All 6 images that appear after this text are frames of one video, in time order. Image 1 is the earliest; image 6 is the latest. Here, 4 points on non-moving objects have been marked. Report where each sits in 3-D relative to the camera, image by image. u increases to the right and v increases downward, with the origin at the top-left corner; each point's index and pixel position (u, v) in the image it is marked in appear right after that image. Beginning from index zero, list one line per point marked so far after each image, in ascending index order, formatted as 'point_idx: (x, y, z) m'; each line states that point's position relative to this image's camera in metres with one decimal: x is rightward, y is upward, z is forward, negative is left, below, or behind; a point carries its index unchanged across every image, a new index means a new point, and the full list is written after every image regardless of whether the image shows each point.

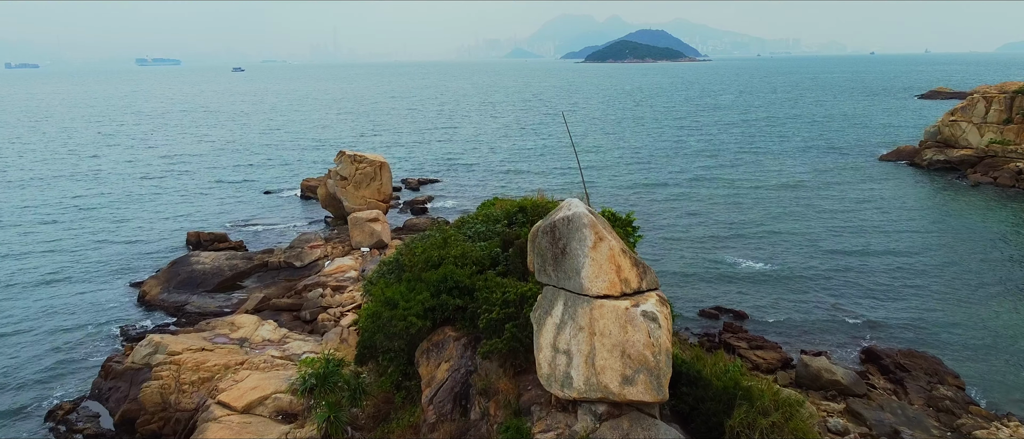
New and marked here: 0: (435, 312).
0: (-1.9, -2.3, +14.7) m
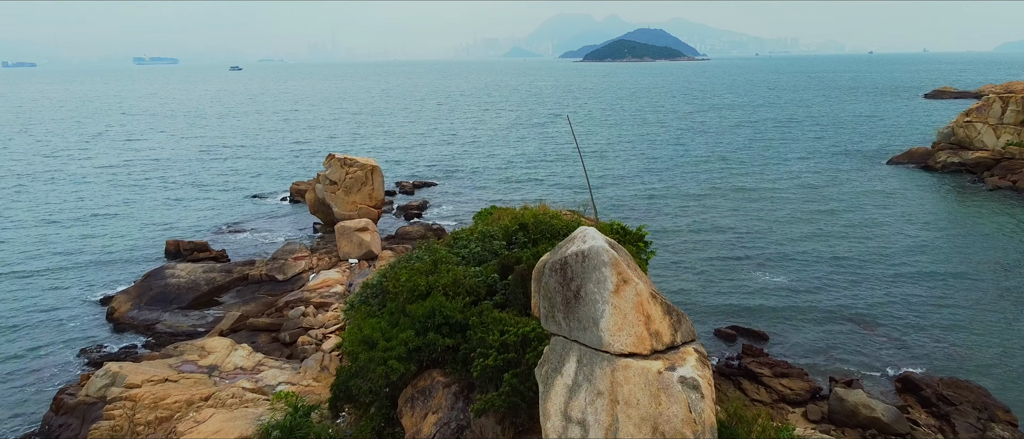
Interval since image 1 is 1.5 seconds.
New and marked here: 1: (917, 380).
0: (-1.9, -2.8, +12.5) m
1: (+13.5, -5.3, +19.7) m
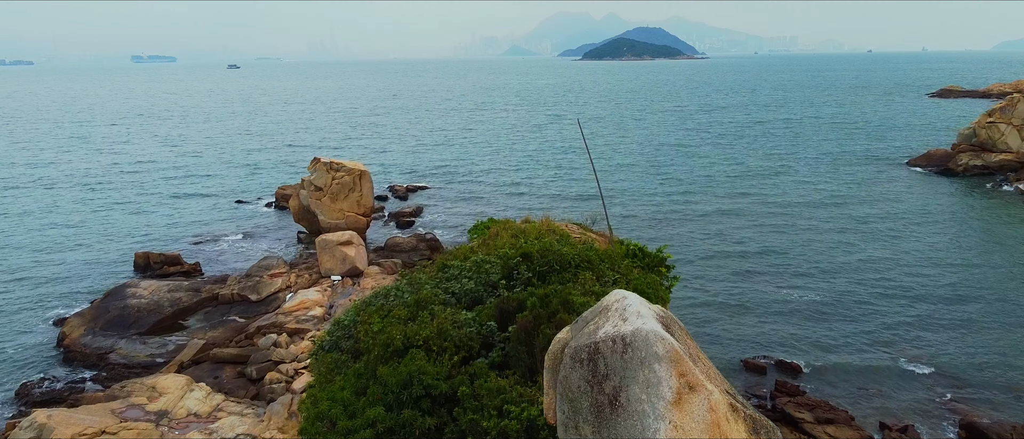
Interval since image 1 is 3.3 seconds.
0: (-1.9, -3.4, +9.5) m
1: (+13.5, -6.0, +16.8) m
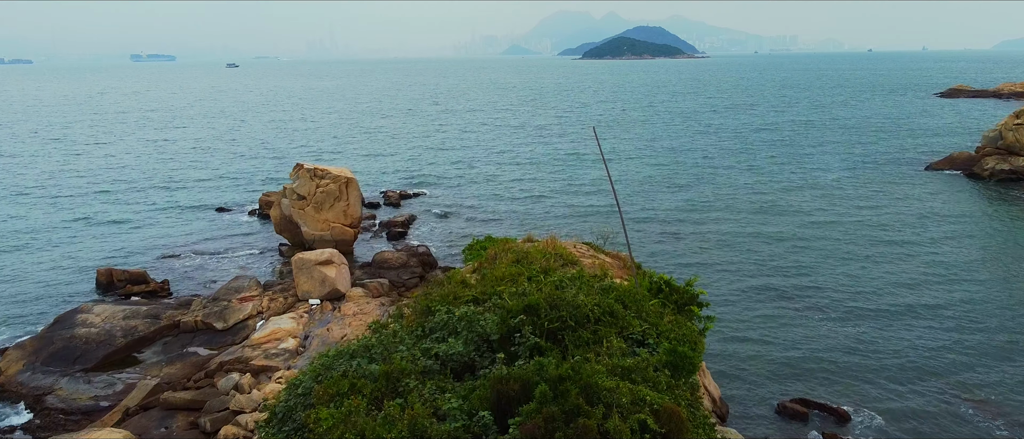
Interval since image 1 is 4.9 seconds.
0: (-1.9, -4.2, +6.5) m
1: (+13.5, -6.7, +13.7) m
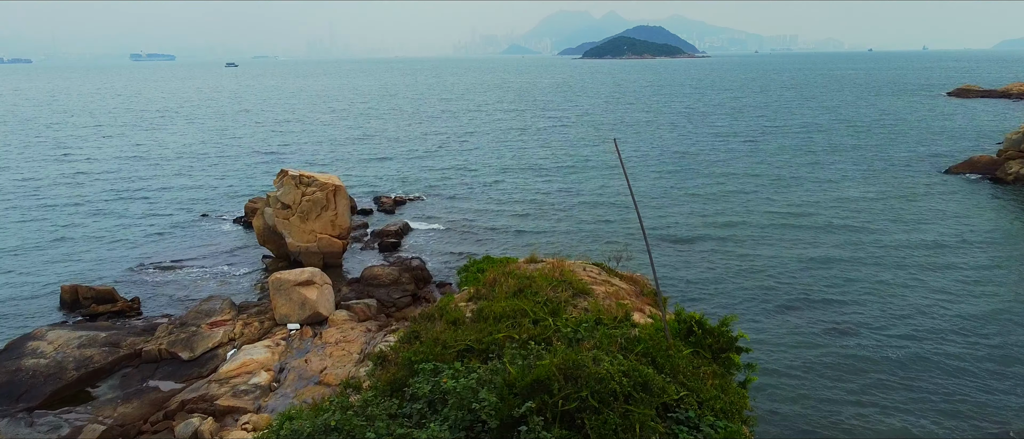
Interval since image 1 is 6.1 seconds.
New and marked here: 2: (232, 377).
0: (-1.8, -4.8, +4.0) m
1: (+13.5, -7.3, +11.3) m
2: (-9.0, -5.1, +19.1) m
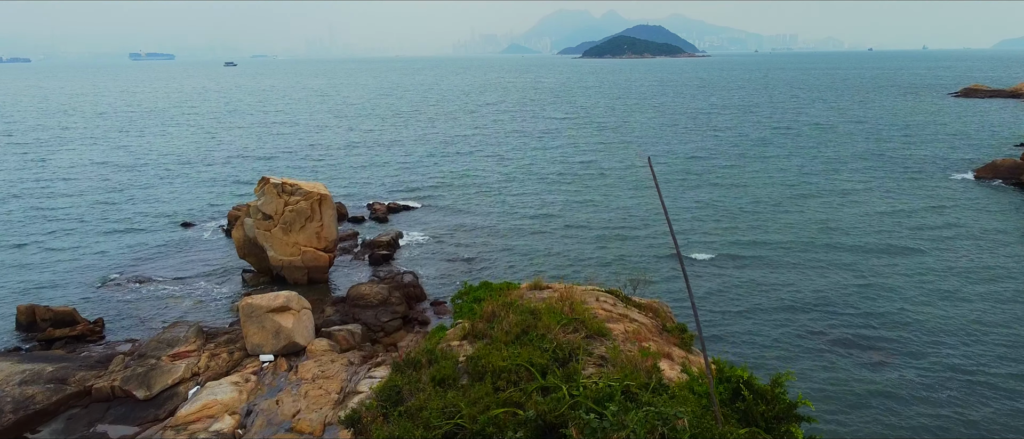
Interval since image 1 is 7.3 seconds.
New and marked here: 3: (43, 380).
0: (-1.8, -5.4, +1.5) m
1: (+13.6, -7.9, +8.8) m
2: (-9.0, -5.7, +16.6) m
3: (-14.7, -5.0, +18.6) m
